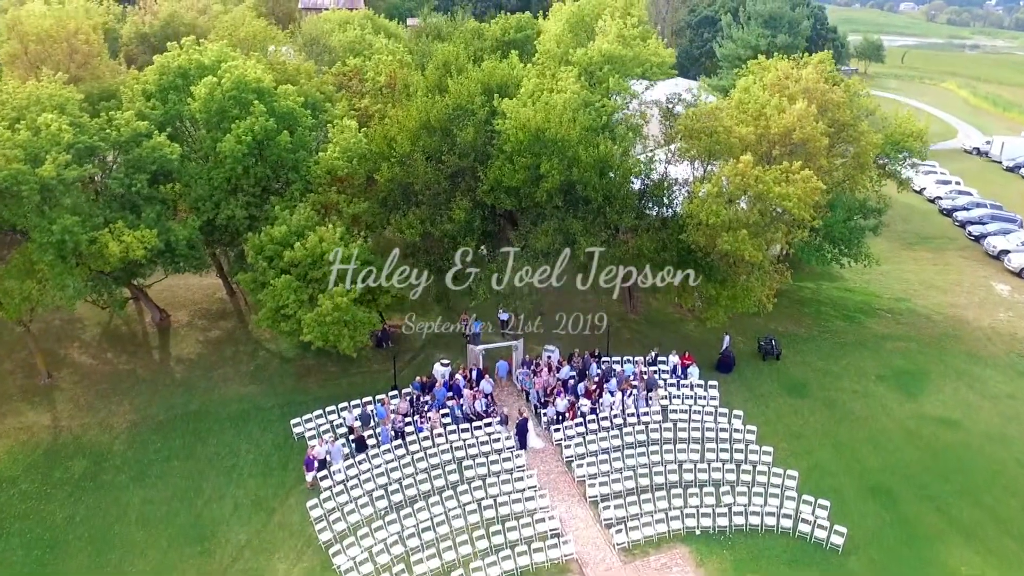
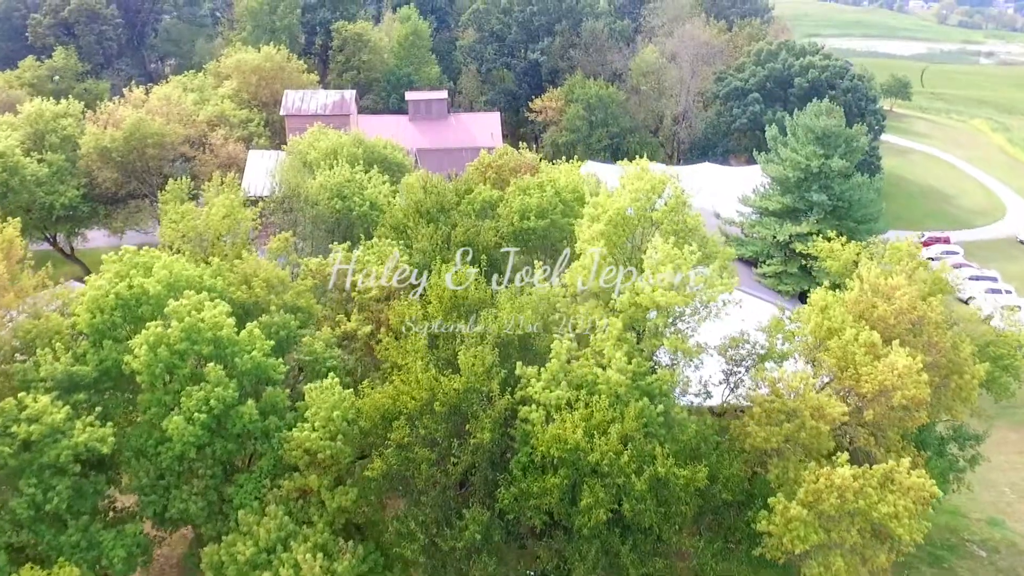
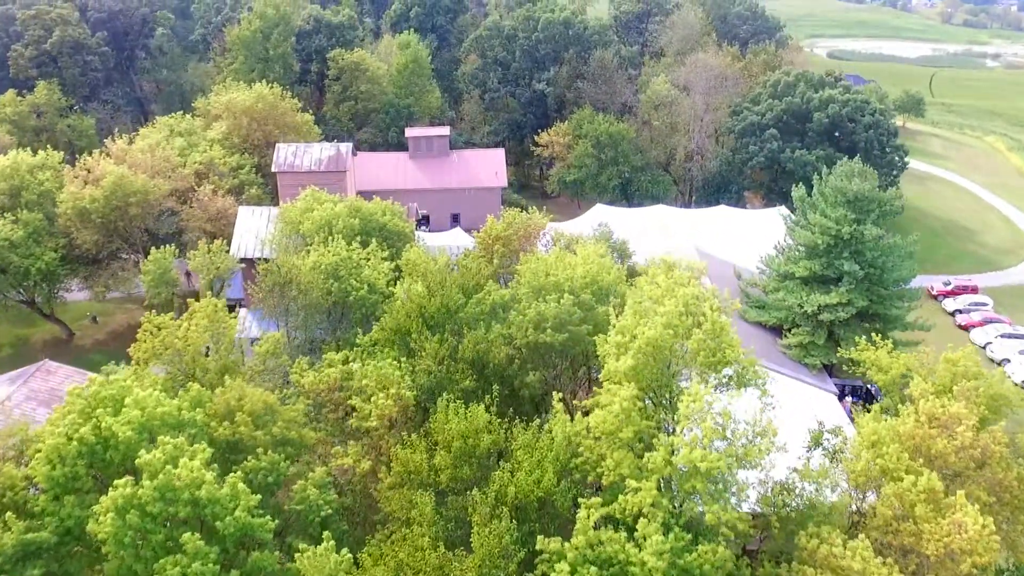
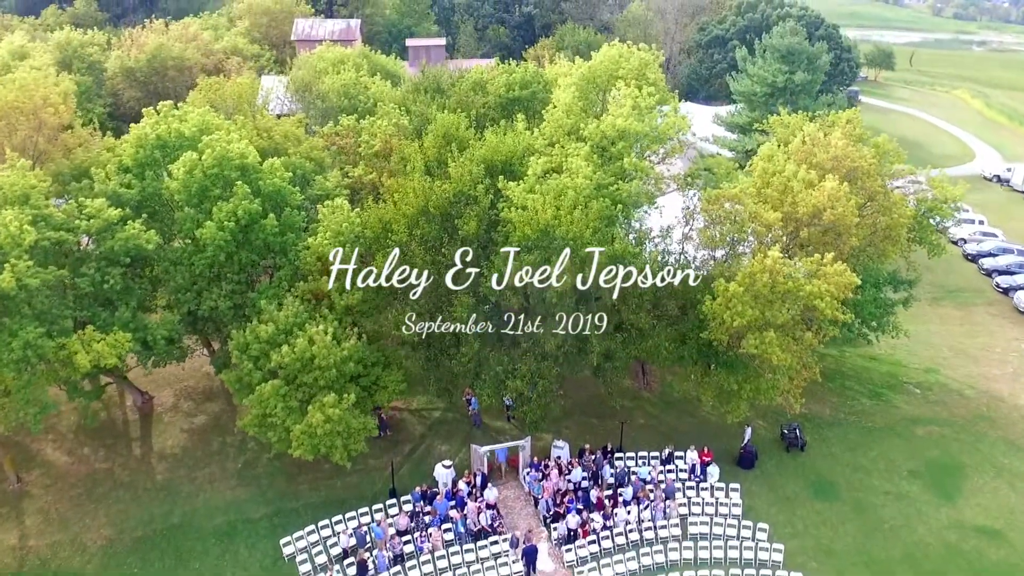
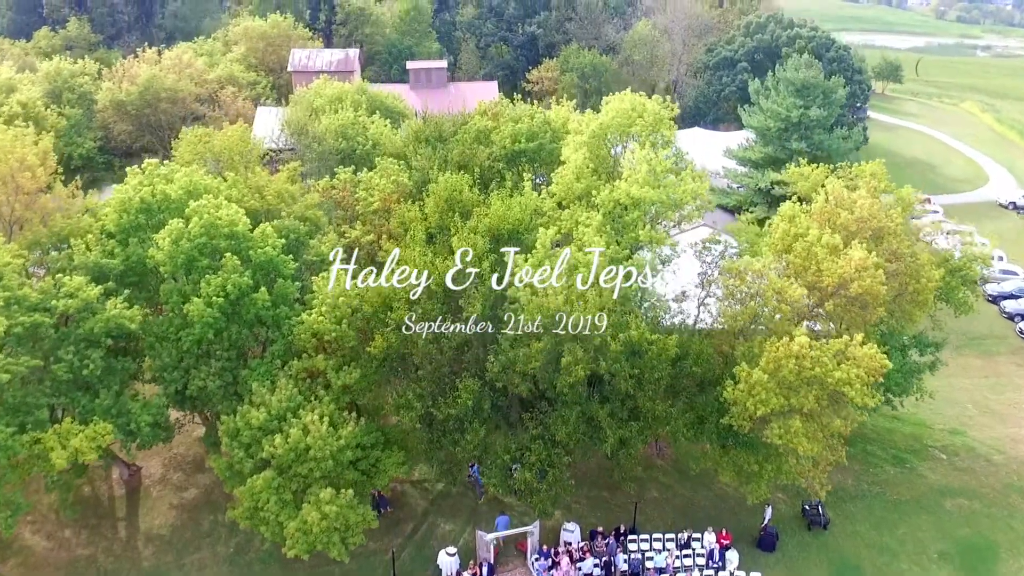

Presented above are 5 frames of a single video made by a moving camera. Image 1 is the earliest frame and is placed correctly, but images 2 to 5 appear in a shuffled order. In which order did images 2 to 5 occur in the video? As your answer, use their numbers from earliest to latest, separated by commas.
4, 5, 2, 3
